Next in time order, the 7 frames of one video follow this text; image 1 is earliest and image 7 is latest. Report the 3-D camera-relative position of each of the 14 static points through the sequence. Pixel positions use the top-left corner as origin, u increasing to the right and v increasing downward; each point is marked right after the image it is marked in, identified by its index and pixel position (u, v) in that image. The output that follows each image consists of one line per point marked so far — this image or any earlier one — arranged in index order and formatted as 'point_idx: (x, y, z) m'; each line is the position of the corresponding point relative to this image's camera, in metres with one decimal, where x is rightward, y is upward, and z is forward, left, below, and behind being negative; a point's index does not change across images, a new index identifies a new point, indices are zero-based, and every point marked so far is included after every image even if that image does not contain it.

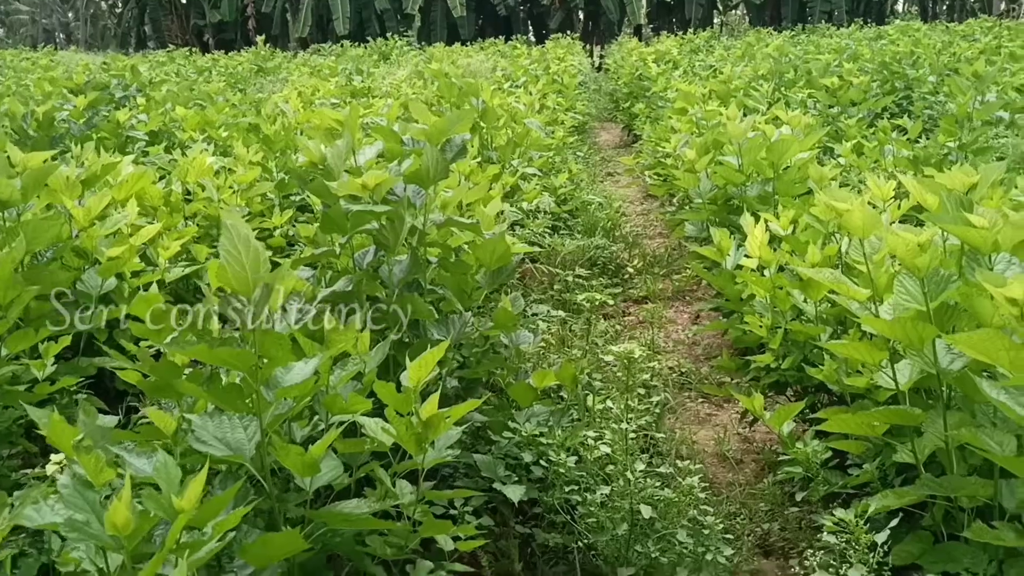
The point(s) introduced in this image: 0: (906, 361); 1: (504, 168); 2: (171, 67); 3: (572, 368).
0: (+0.9, -0.2, +2.0) m
1: (-0.1, +0.6, +4.6) m
2: (-4.3, +2.8, +11.0) m
3: (+0.2, -0.2, +2.4) m
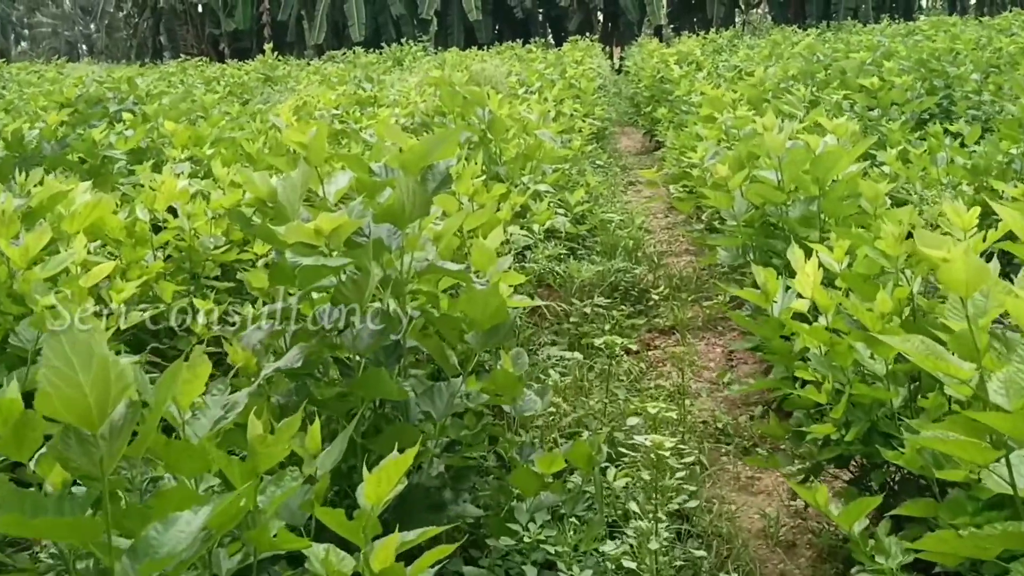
0: (+0.9, -0.3, +1.5) m
1: (0.0, +0.5, +4.2) m
2: (-4.1, +2.6, +10.6) m
3: (+0.2, -0.4, +2.0) m
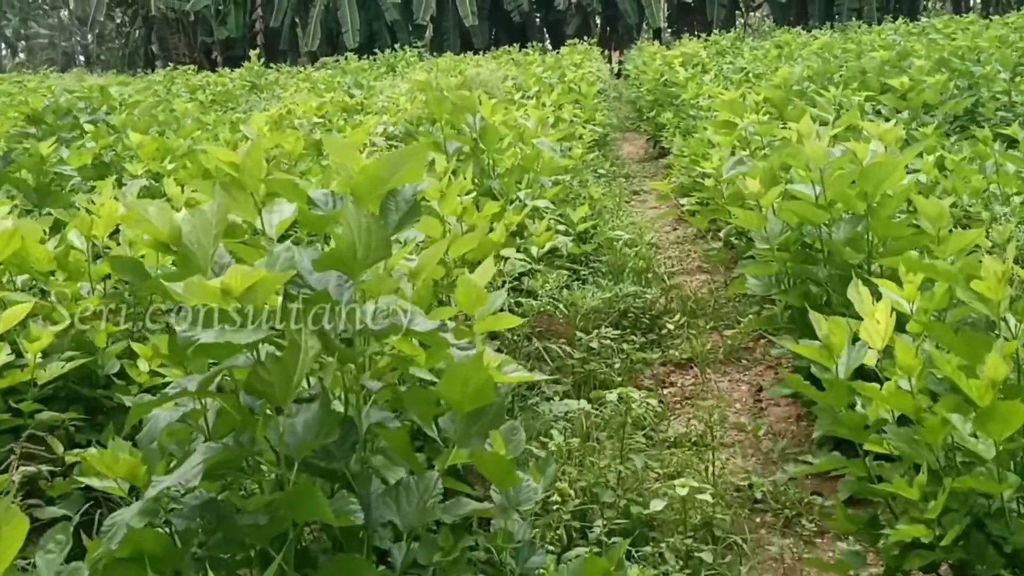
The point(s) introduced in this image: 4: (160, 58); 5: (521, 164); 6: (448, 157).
0: (+0.9, -0.4, +1.0) m
1: (0.0, +0.4, +3.7) m
2: (-4.2, +2.4, +10.2) m
3: (+0.2, -0.5, +1.5) m
4: (-8.2, +5.4, +19.7) m
5: (0.0, +0.6, +3.9) m
6: (-0.3, +0.6, +3.9) m
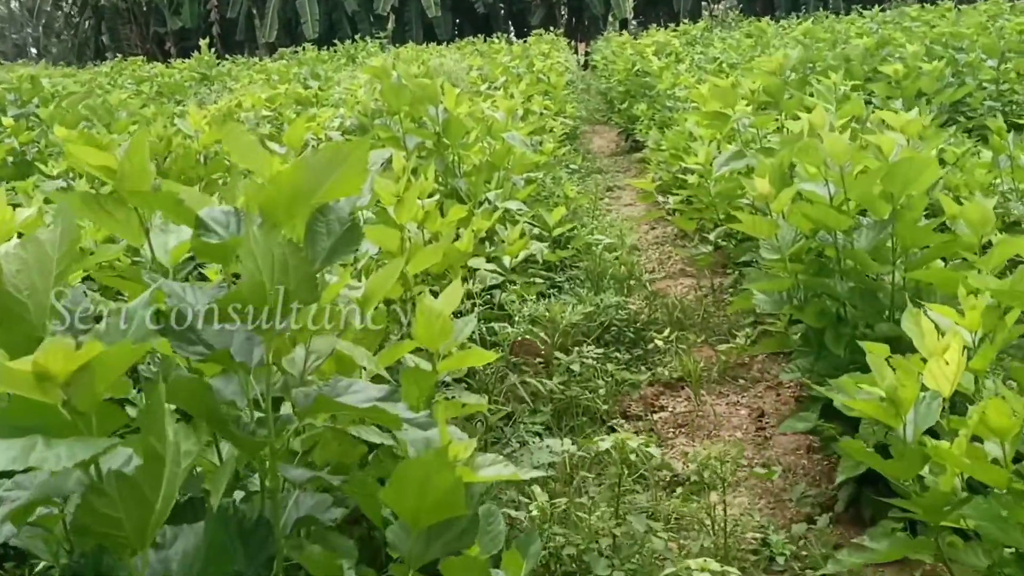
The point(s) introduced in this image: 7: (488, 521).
0: (+0.9, -0.5, +0.7) m
1: (-0.1, +0.3, +3.3) m
2: (-4.6, +2.4, +9.6) m
3: (+0.1, -0.5, +1.1) m
4: (-9.0, +5.3, +18.9) m
5: (-0.1, +0.5, +3.5) m
6: (-0.4, +0.5, +3.5) m
7: (0.0, -0.4, +1.3) m
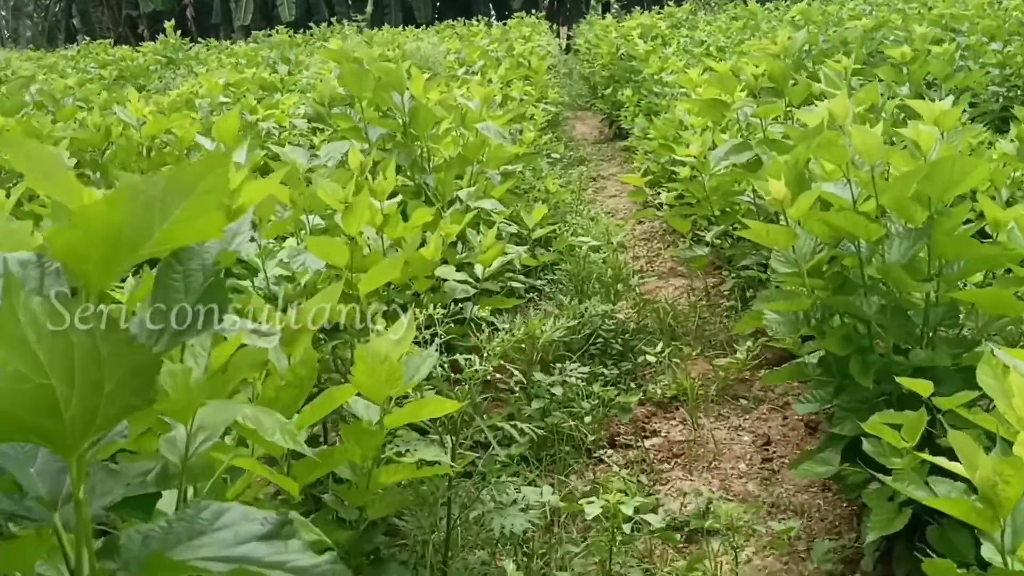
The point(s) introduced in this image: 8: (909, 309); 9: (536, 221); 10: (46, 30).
0: (+0.9, -0.5, +0.3) m
1: (-0.2, +0.3, +2.9) m
2: (-4.8, +2.4, +9.1) m
3: (+0.1, -0.6, +0.8) m
4: (-9.4, +5.5, +18.3) m
5: (-0.2, +0.5, +3.1) m
6: (-0.5, +0.5, +3.1) m
7: (-0.1, -0.4, +0.9) m
8: (+0.9, 0.0, +2.0) m
9: (+0.1, +0.3, +3.3) m
10: (-10.2, +5.6, +18.4) m
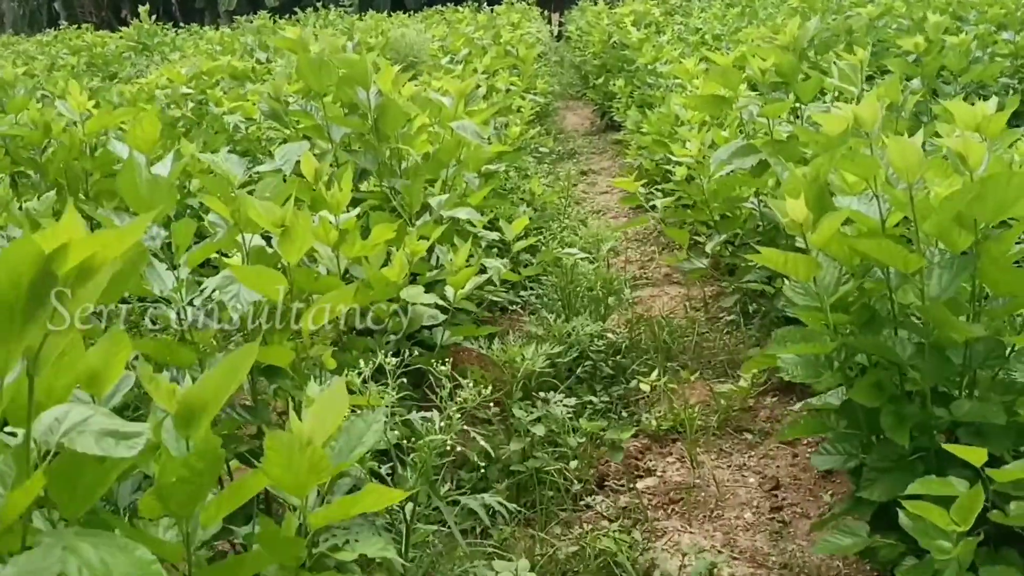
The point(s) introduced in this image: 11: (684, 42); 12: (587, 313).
0: (+0.8, -0.6, +0.1) m
1: (-0.3, +0.2, +2.6) m
2: (-4.9, +2.4, +8.7) m
3: (0.0, -0.7, +0.5) m
4: (-9.6, +5.7, +17.8) m
5: (-0.3, +0.4, +2.8) m
6: (-0.6, +0.5, +2.8) m
7: (-0.1, -0.5, +0.6) m
8: (+0.9, -0.1, +1.7) m
9: (0.0, +0.2, +3.0) m
10: (-10.5, +5.8, +17.9) m
11: (+1.4, +2.0, +6.7) m
12: (+0.3, -0.1, +3.0) m
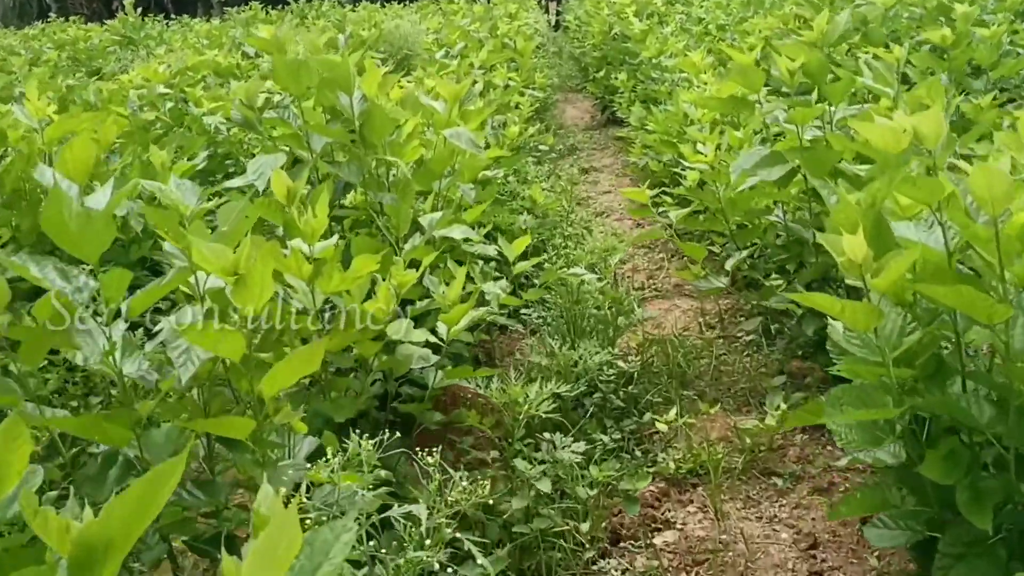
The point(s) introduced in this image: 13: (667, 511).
0: (+0.8, -0.7, -0.2) m
1: (-0.3, +0.1, +2.3) m
2: (-4.9, +2.4, +8.4) m
3: (+0.1, -0.8, +0.2) m
4: (-9.7, +5.7, +17.4) m
5: (-0.3, +0.4, +2.5) m
6: (-0.6, +0.4, +2.5) m
7: (-0.1, -0.6, +0.4) m
8: (+0.9, -0.2, +1.4) m
9: (0.0, +0.1, +2.7) m
10: (-10.5, +5.8, +17.5) m
11: (+1.3, +1.9, +6.4) m
12: (+0.3, -0.2, +2.8) m
13: (+0.4, -0.6, +2.2) m
